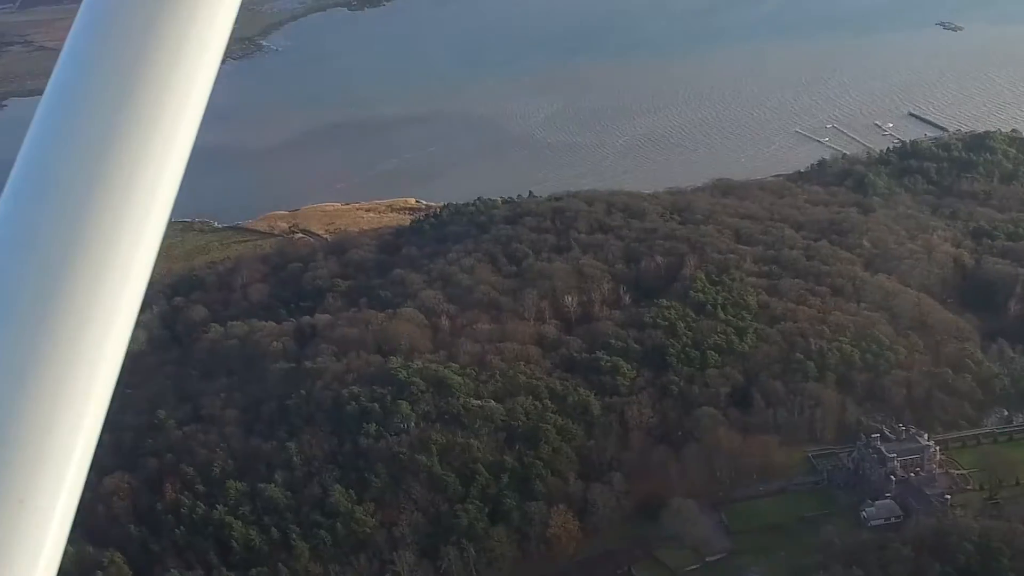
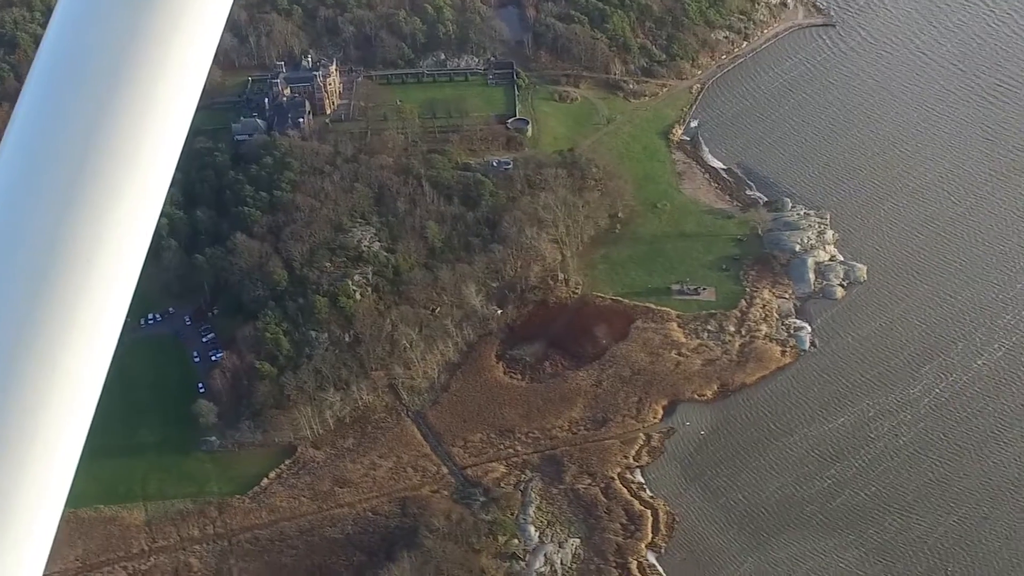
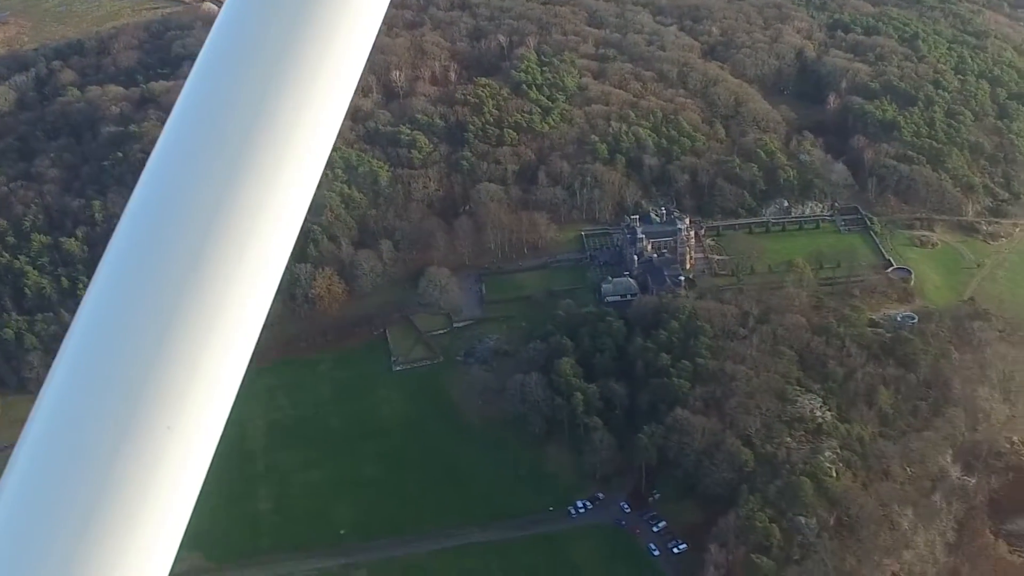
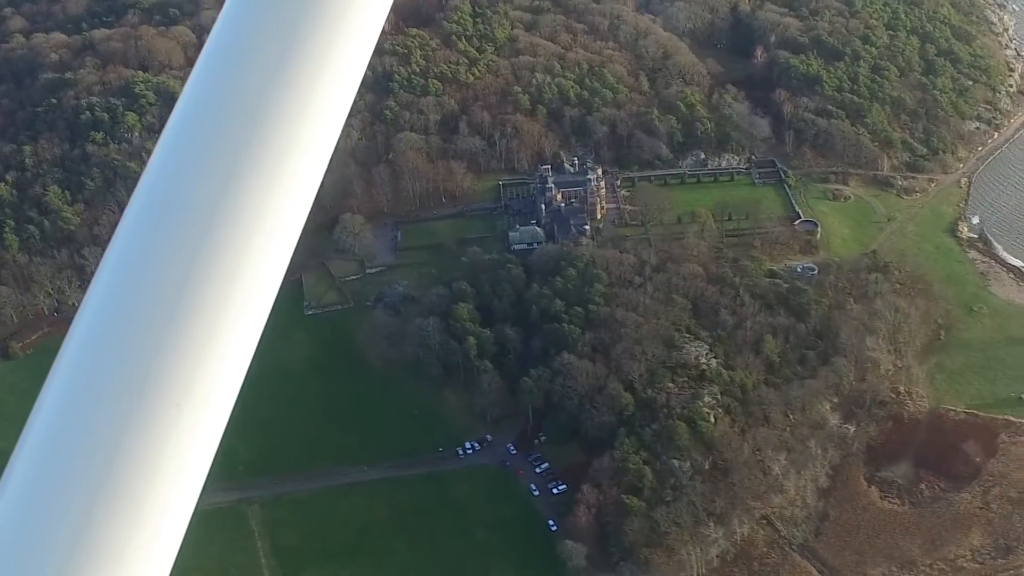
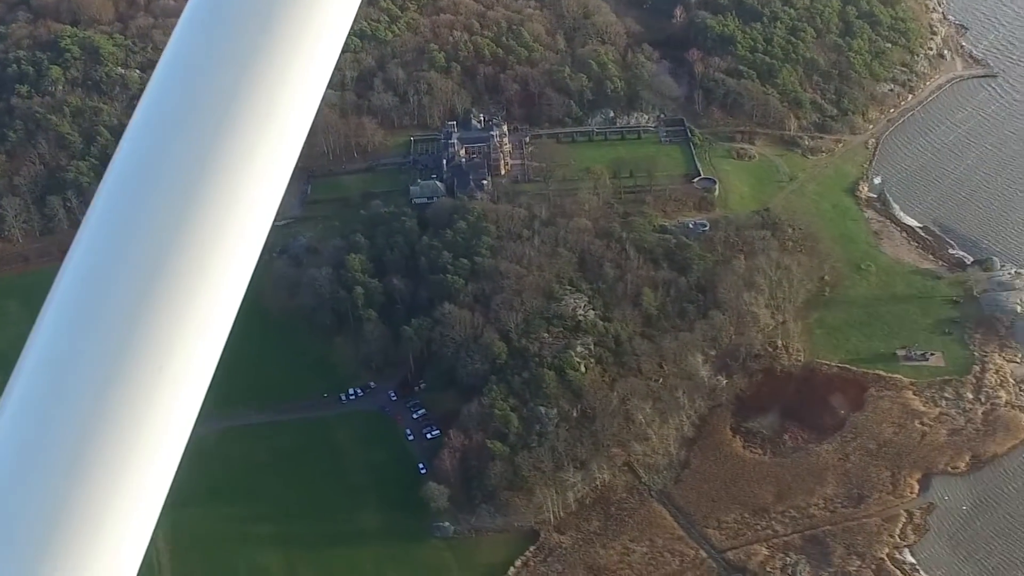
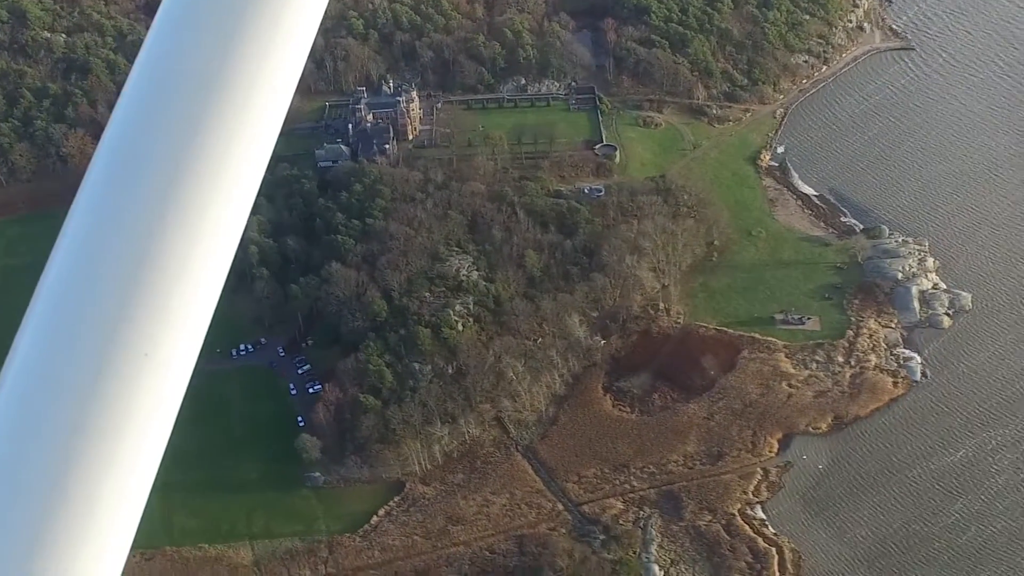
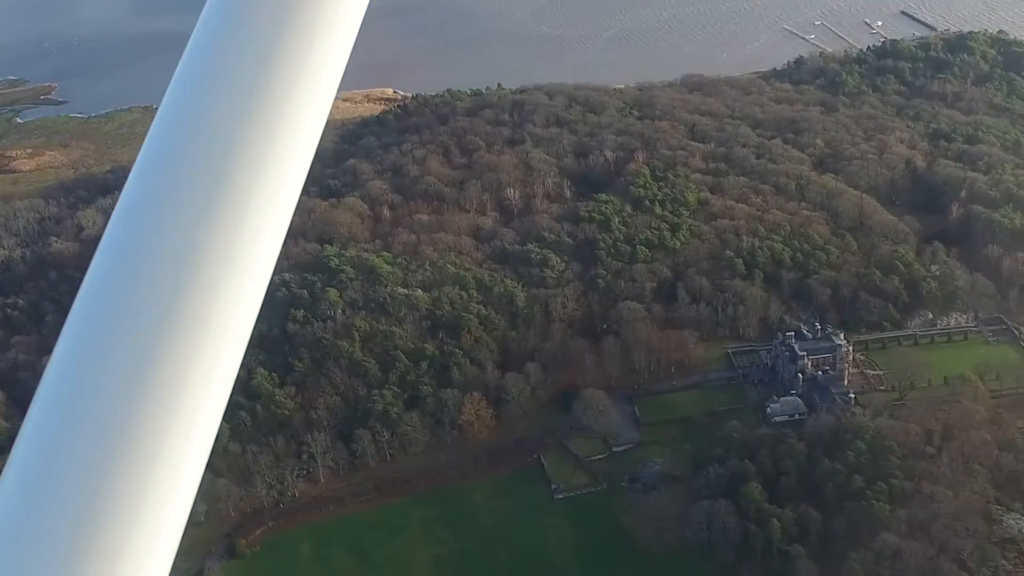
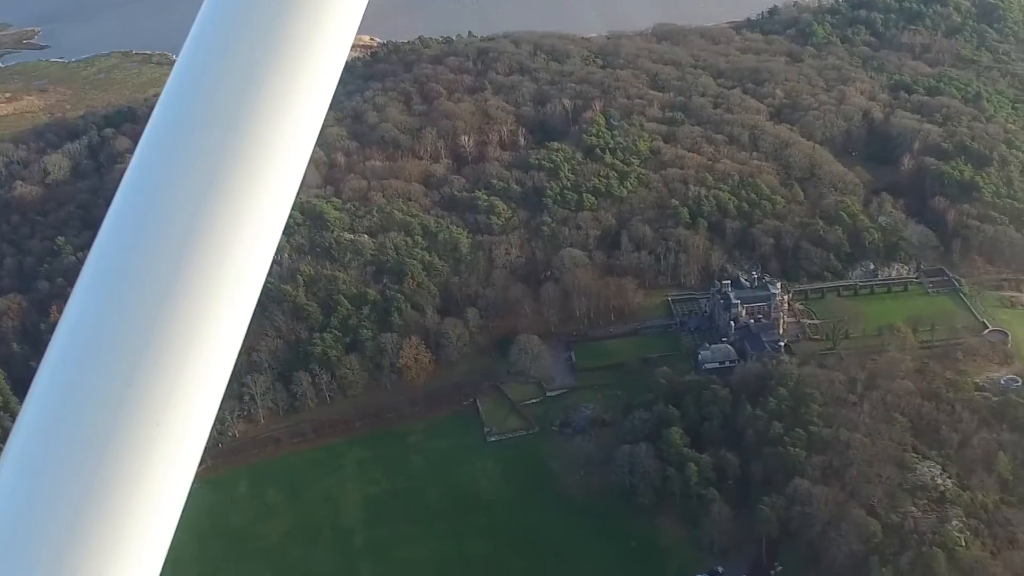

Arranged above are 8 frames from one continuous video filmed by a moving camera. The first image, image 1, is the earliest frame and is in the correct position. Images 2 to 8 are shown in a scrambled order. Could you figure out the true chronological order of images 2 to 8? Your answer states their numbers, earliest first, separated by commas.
7, 8, 3, 4, 5, 6, 2
